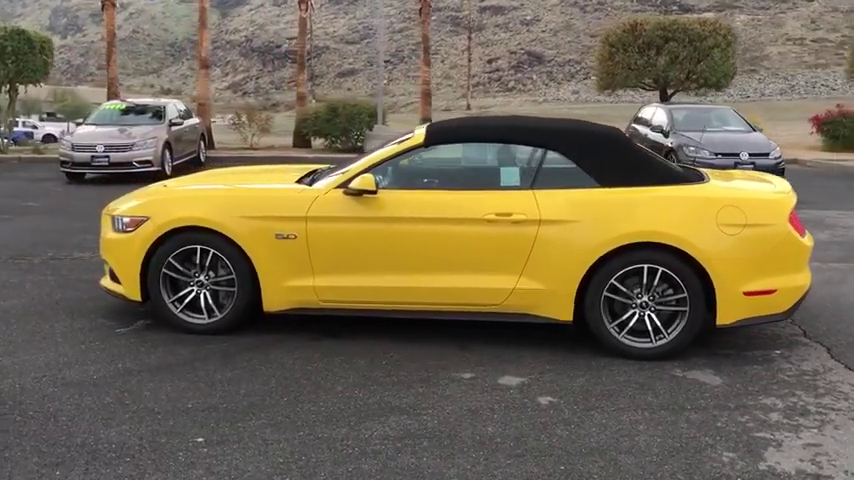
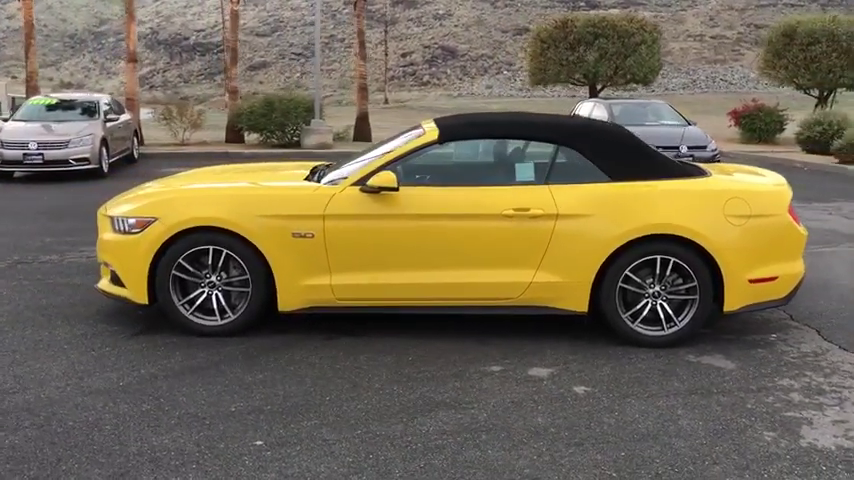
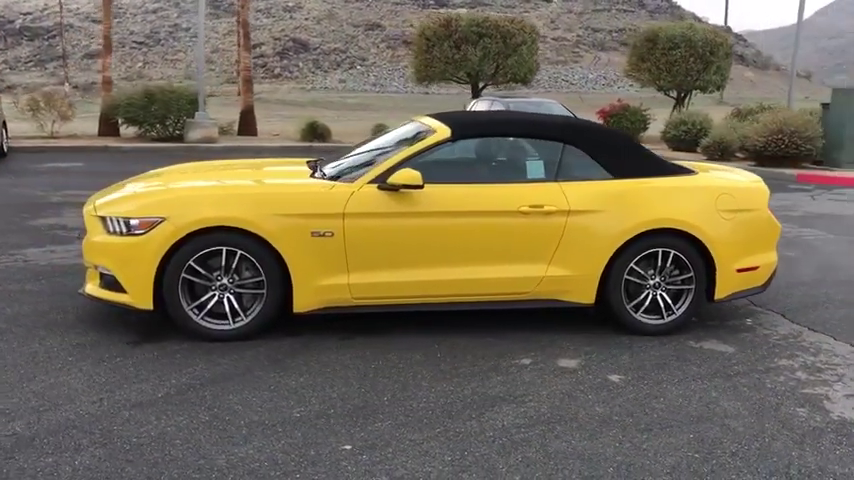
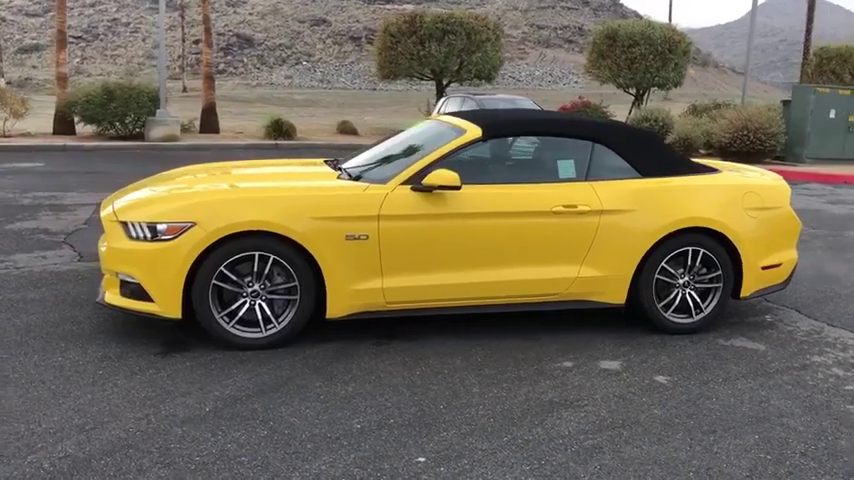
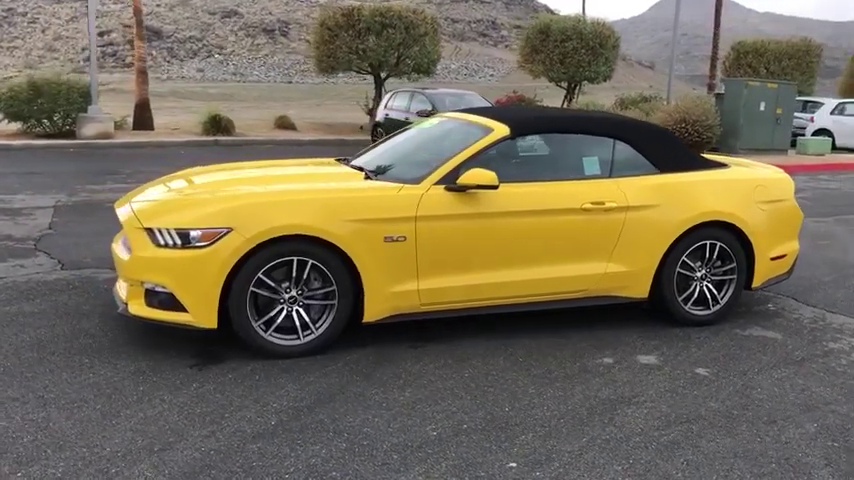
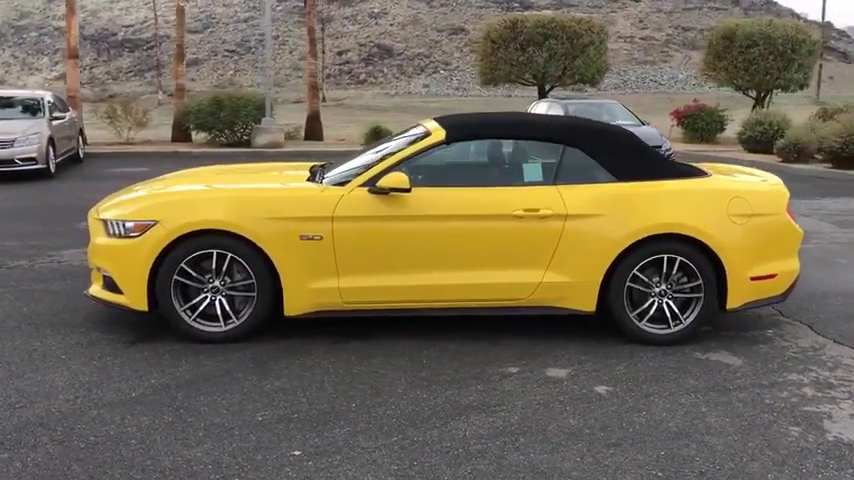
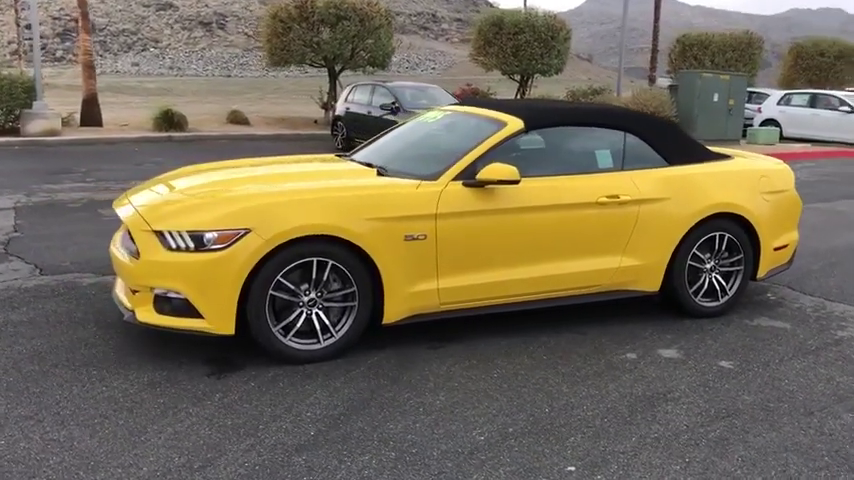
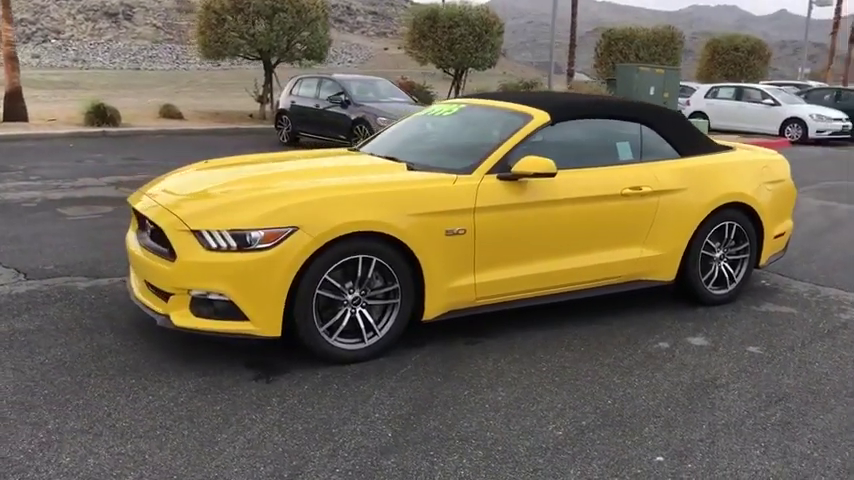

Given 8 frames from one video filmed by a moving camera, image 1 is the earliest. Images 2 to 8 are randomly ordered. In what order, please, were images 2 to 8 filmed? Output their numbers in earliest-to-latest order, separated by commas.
2, 6, 3, 4, 5, 7, 8
